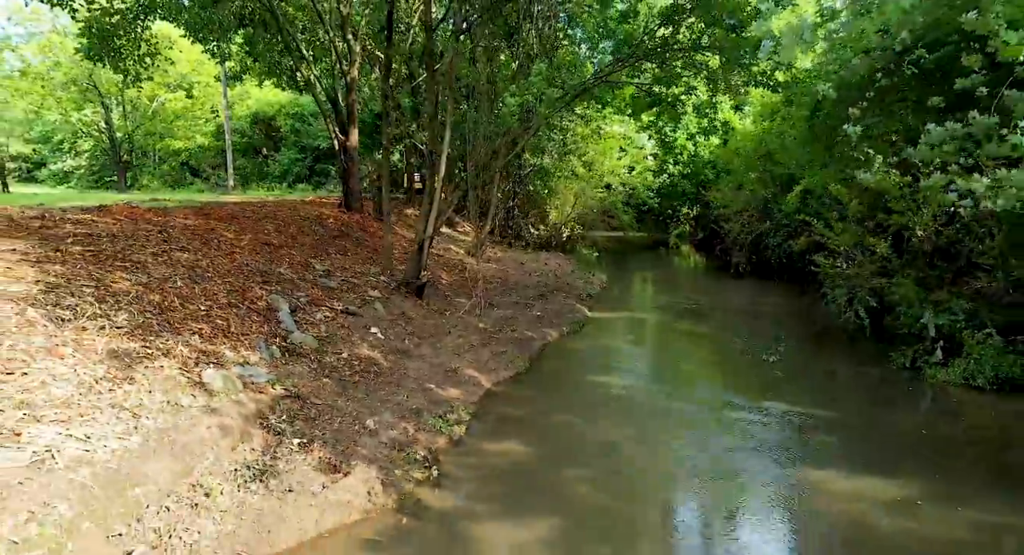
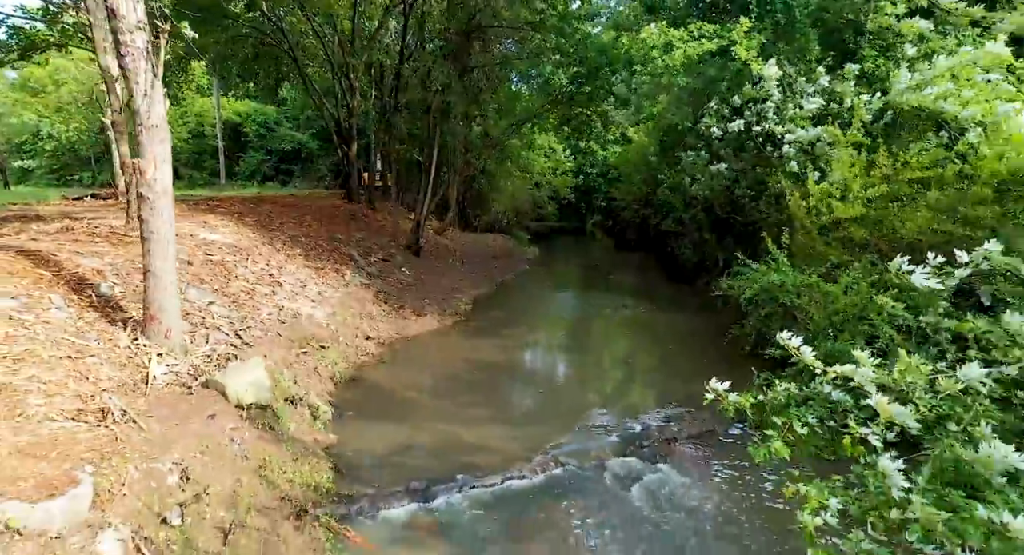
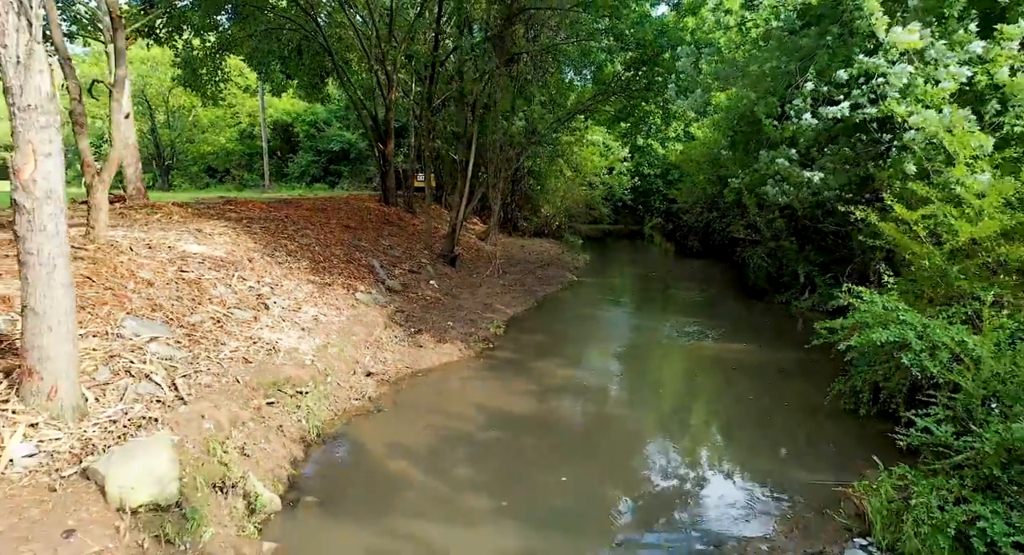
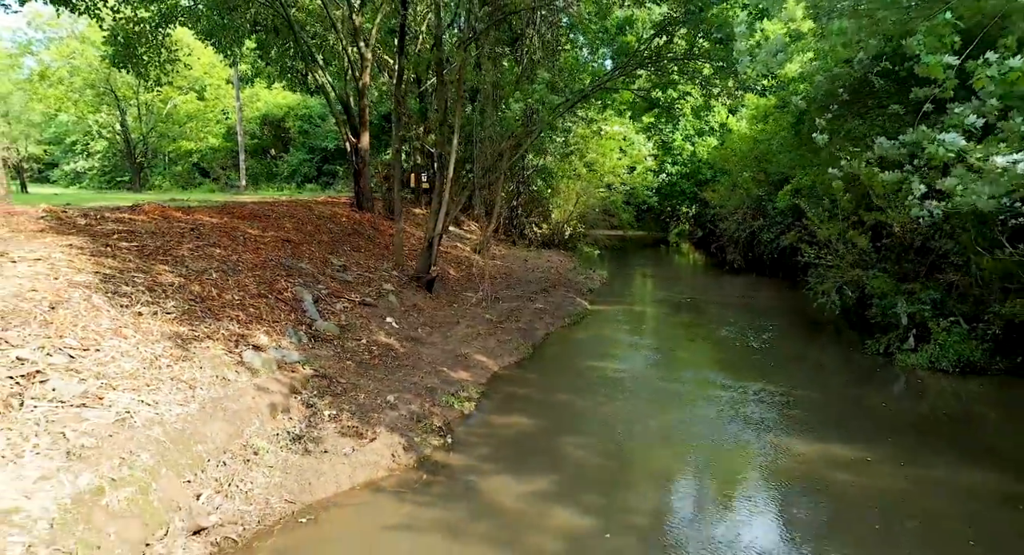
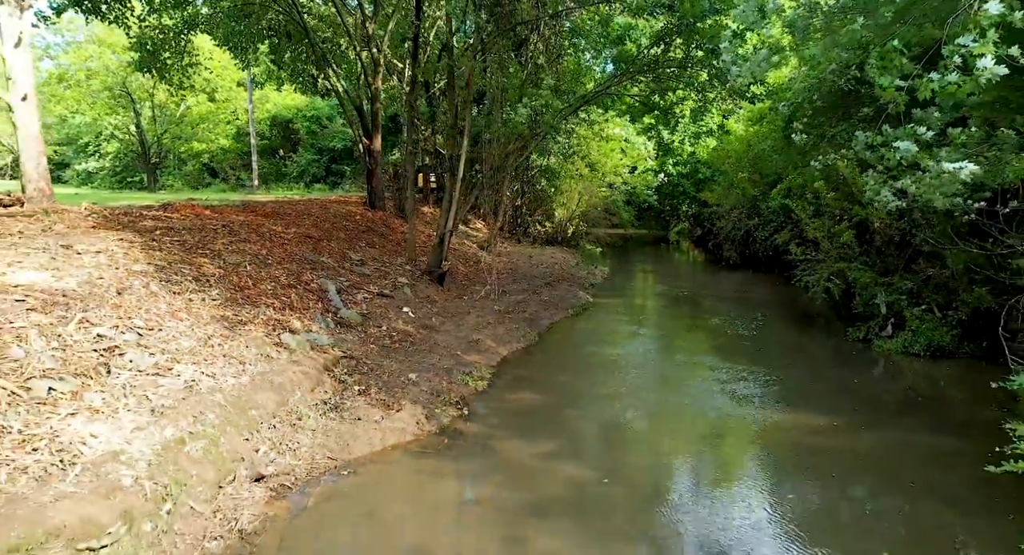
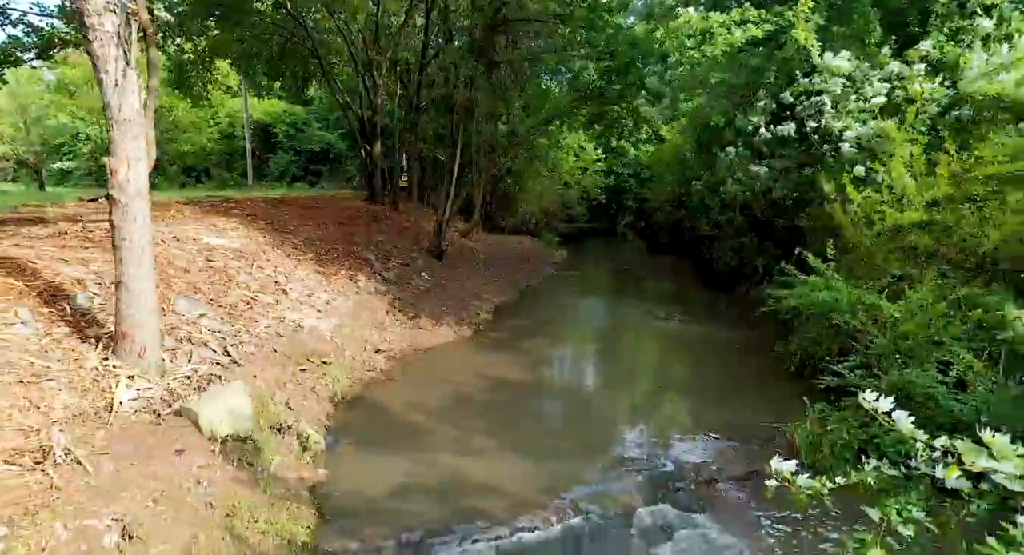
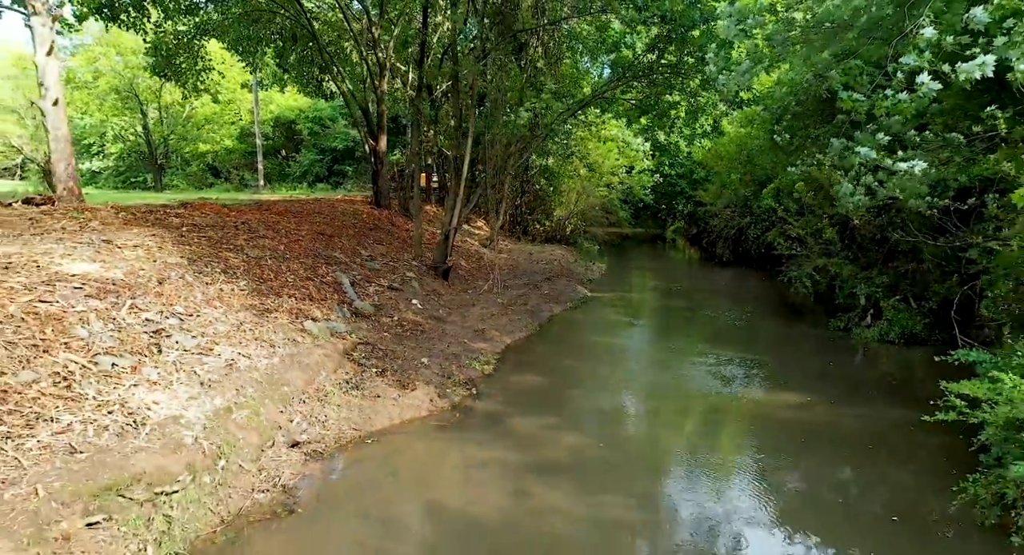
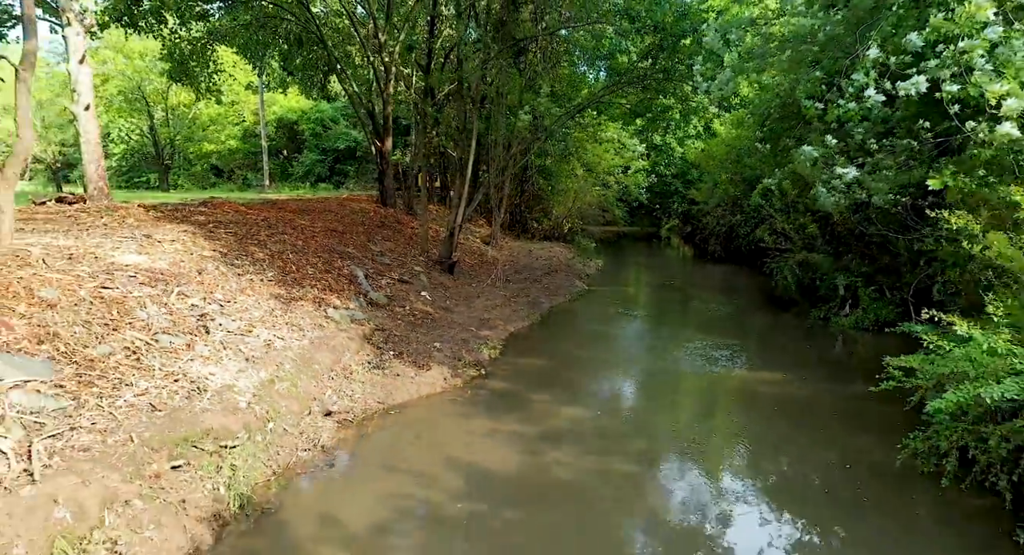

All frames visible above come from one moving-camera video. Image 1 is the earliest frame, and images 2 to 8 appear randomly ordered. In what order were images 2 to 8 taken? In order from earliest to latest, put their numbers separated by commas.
4, 5, 7, 8, 3, 6, 2
